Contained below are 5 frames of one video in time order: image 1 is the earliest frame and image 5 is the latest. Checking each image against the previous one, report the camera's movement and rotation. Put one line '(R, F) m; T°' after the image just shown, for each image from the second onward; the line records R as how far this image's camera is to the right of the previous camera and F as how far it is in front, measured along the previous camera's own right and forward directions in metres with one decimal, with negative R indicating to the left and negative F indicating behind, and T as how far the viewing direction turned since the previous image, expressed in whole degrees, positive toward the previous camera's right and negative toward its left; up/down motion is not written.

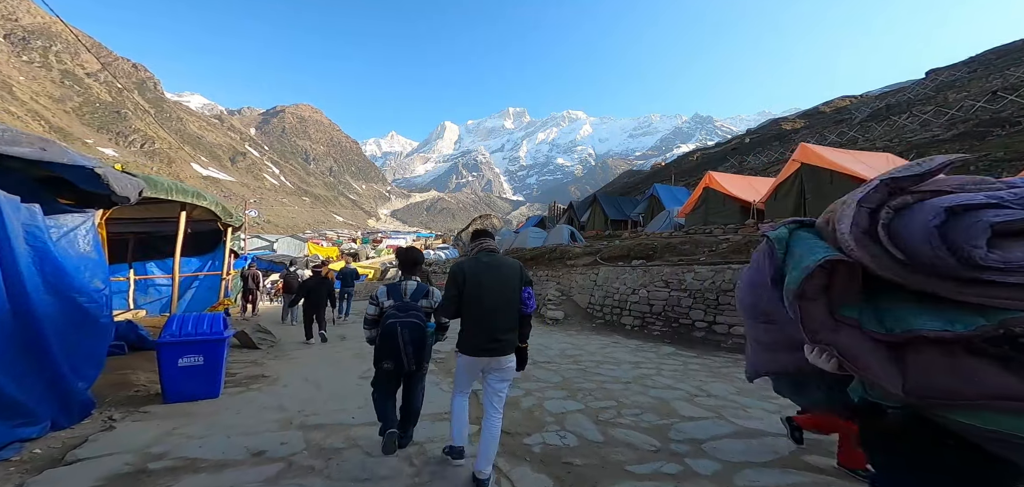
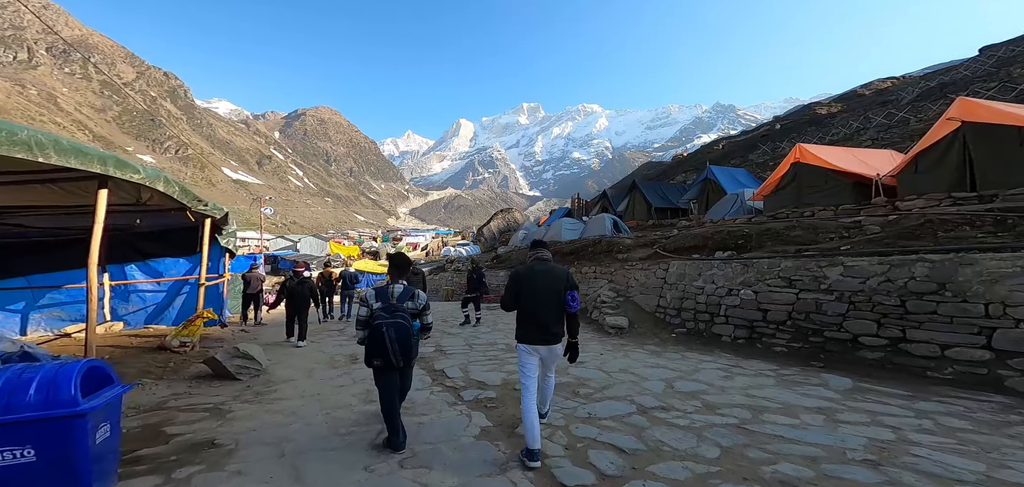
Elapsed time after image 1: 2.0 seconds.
(-0.7, +2.1) m; -2°
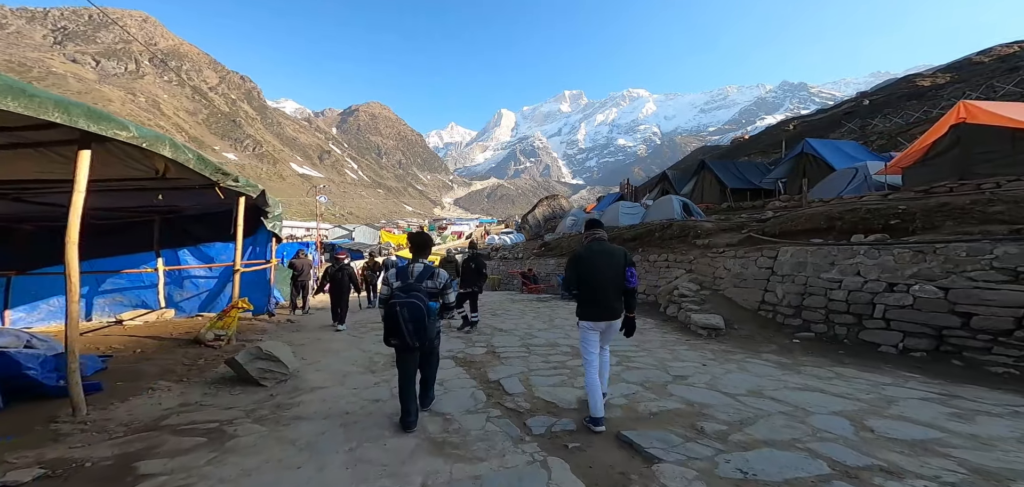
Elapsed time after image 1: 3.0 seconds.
(-0.4, +1.4) m; -6°
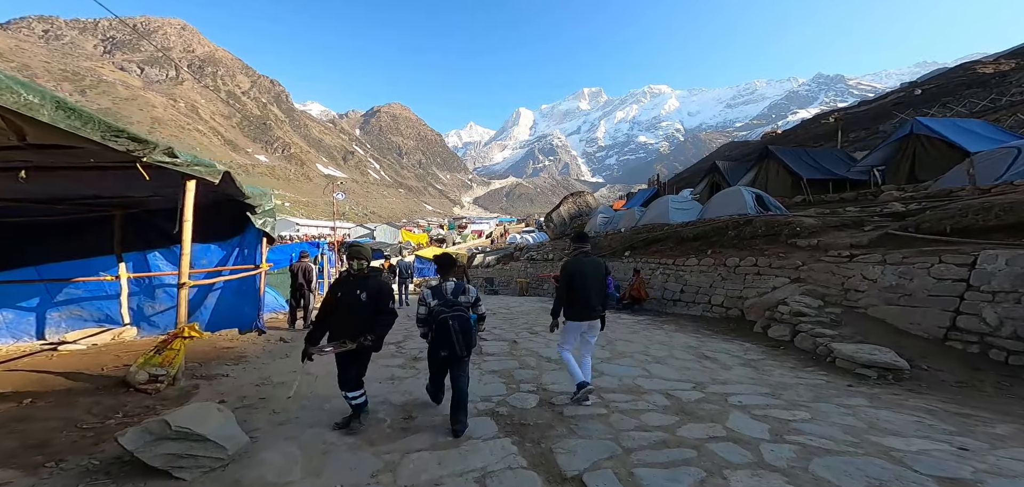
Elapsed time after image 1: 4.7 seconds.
(-0.6, +2.3) m; -3°
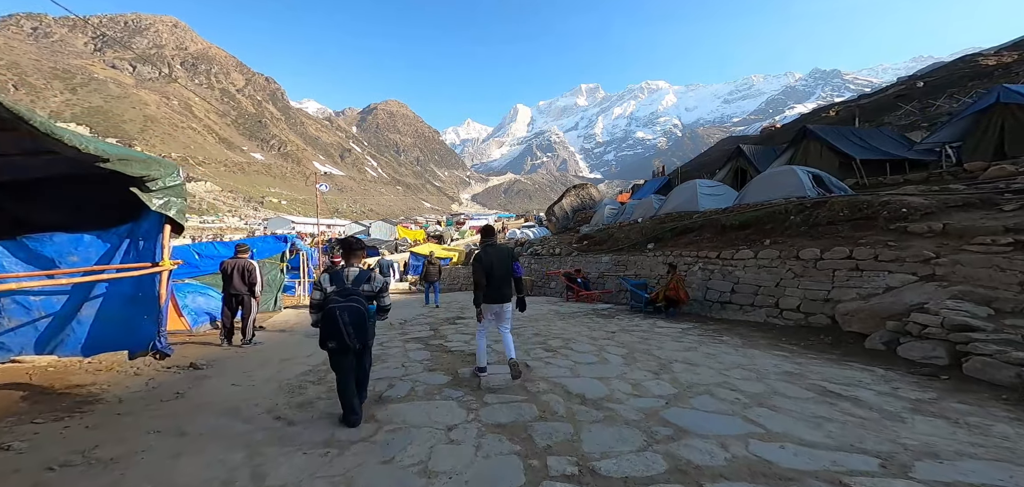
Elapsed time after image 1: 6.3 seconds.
(-0.2, +2.4) m; 0°
